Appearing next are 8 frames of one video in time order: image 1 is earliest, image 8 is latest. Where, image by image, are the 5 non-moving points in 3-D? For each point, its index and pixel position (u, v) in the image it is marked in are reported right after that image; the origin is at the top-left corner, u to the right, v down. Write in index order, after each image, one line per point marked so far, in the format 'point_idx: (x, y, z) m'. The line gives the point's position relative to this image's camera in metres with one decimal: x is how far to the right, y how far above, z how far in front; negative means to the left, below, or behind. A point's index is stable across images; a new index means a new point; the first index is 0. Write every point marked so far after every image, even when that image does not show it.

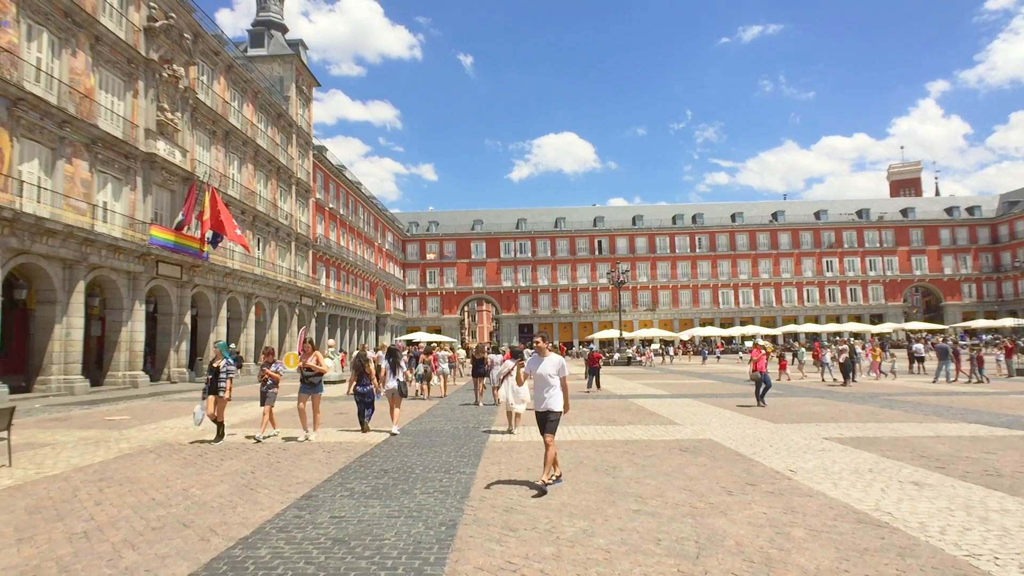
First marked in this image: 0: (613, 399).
0: (+2.5, -2.7, +15.4) m
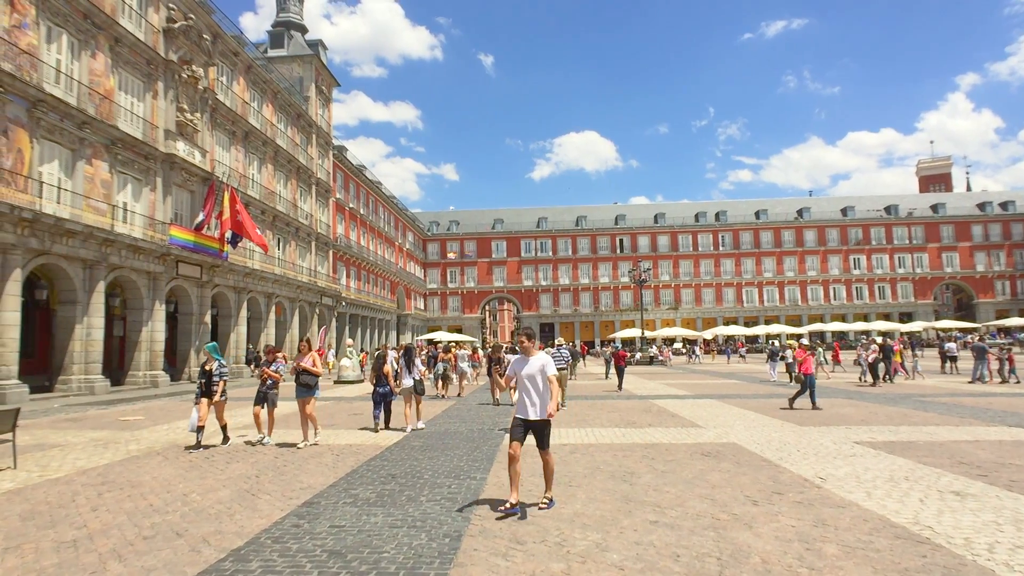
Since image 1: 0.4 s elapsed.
0: (+2.9, -2.6, +15.0) m
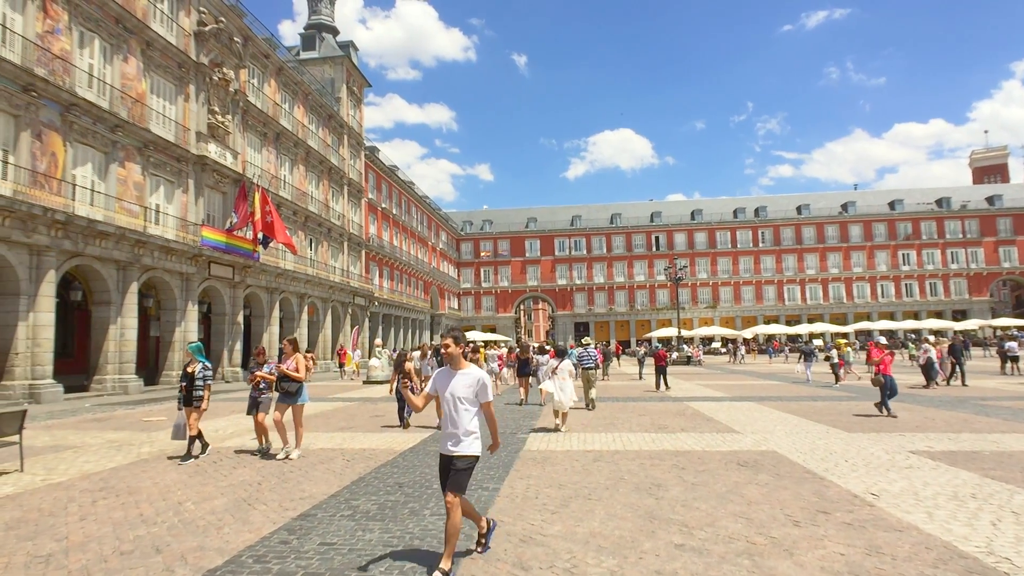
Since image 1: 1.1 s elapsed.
0: (+3.5, -2.5, +14.3) m
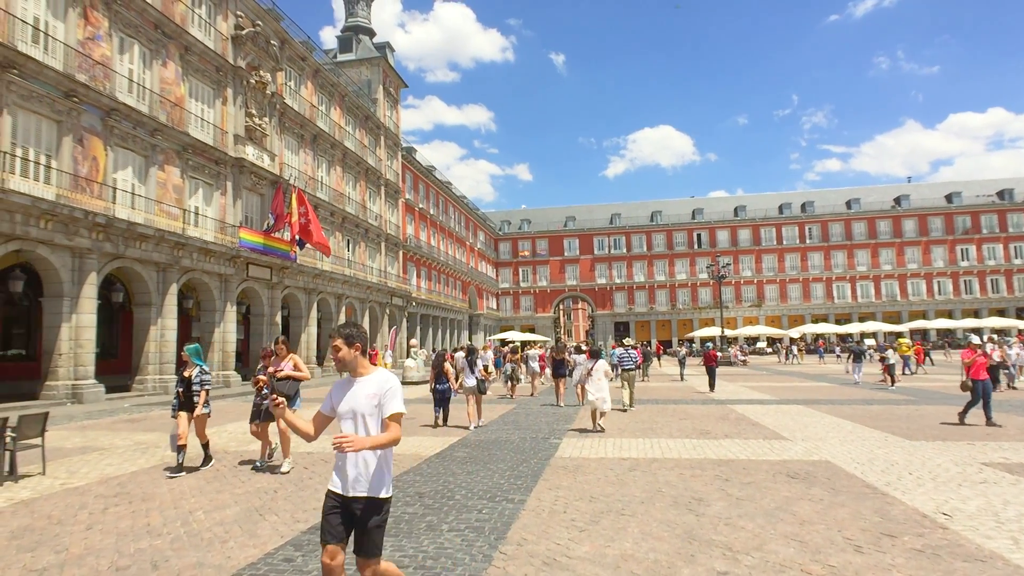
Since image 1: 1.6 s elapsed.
0: (+4.2, -2.5, +13.7) m
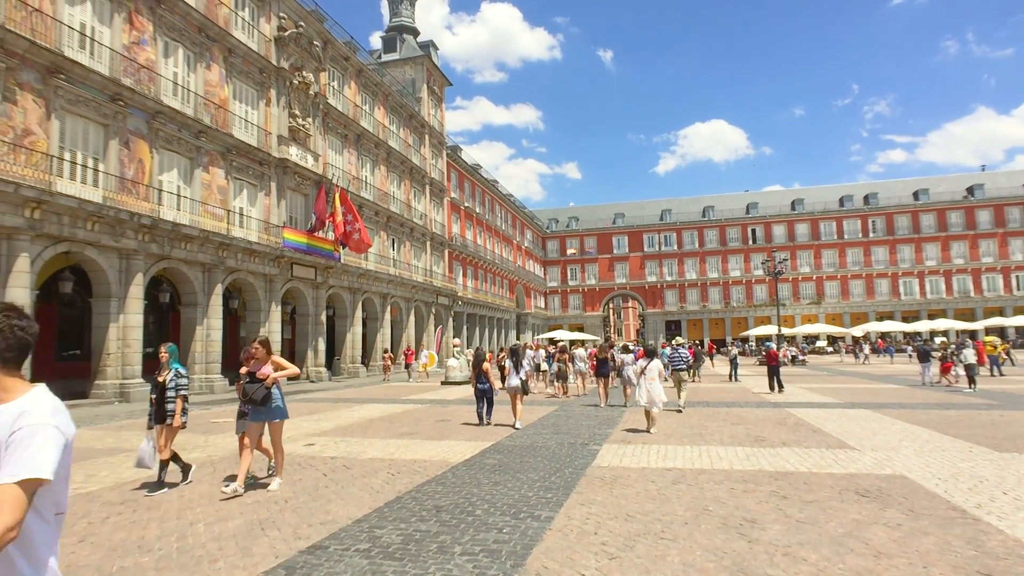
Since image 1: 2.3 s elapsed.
0: (+5.1, -2.4, +12.7) m
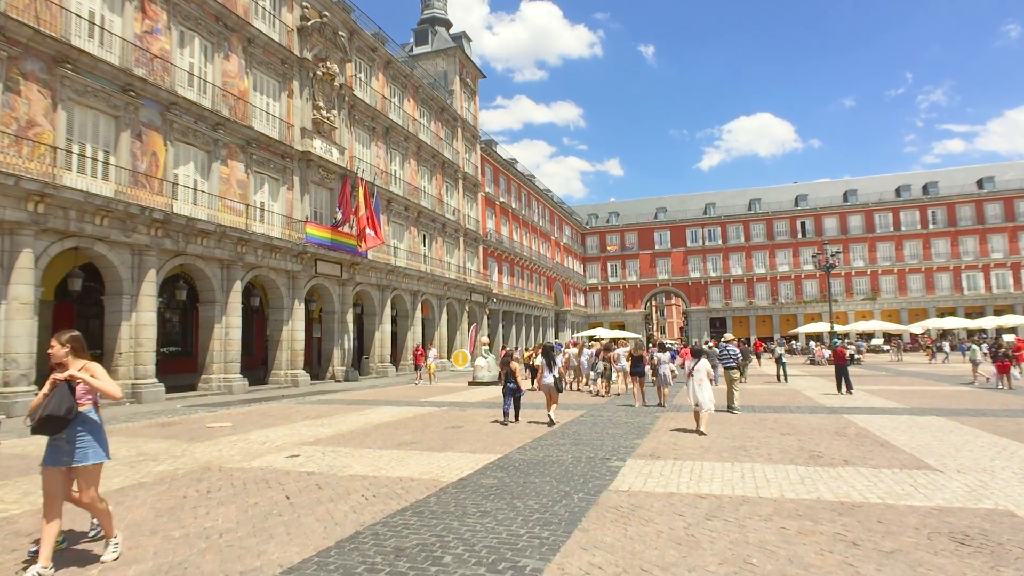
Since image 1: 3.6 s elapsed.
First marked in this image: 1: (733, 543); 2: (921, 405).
0: (+5.4, -2.2, +11.2) m
1: (+1.4, -1.7, +4.1) m
2: (+8.3, -2.4, +12.8) m
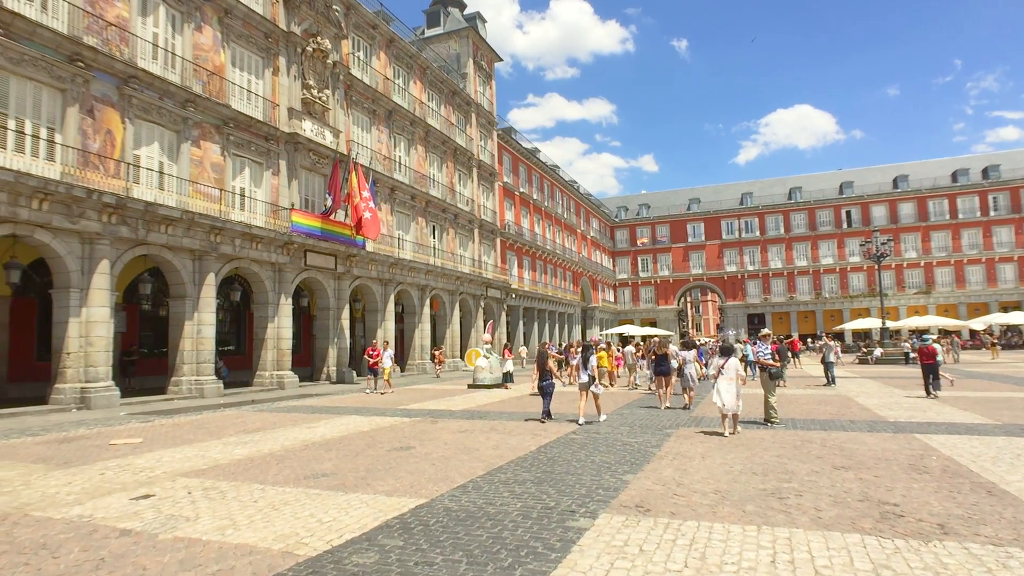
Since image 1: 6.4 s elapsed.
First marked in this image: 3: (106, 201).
0: (+5.0, -1.9, +8.6) m
1: (+0.6, -1.5, +1.8) m
2: (+7.9, -2.1, +10.1) m
3: (-9.2, +2.0, +14.5) m
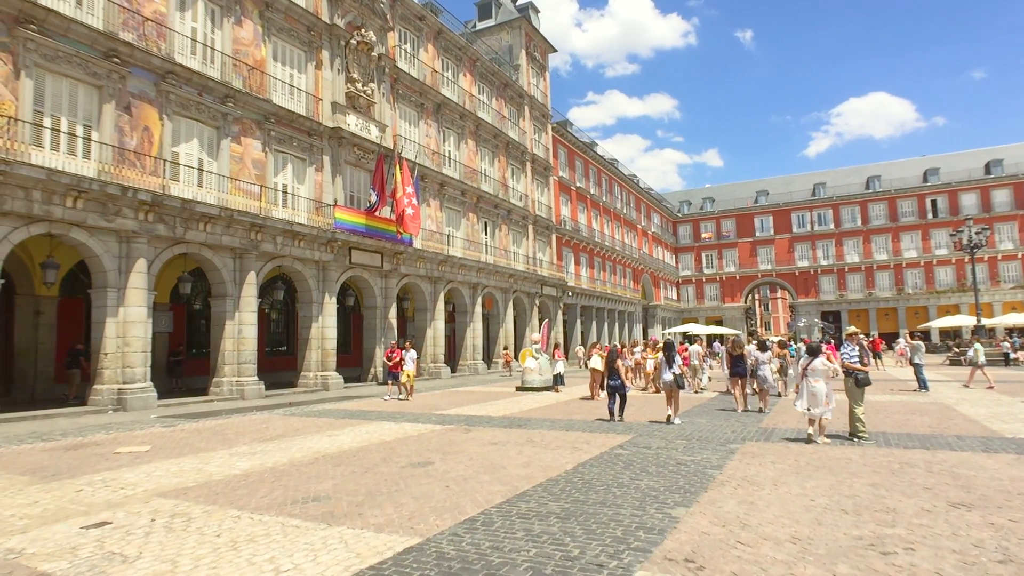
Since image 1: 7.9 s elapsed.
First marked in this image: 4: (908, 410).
0: (+5.4, -1.8, +7.0) m
1: (+0.4, -1.4, +0.6) m
2: (+8.4, -1.9, +8.1) m
3: (-8.3, +2.0, +14.2) m
4: (+7.2, -2.2, +11.6) m
